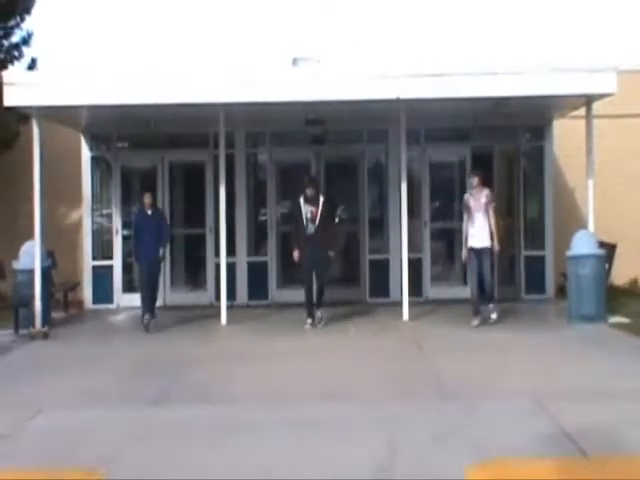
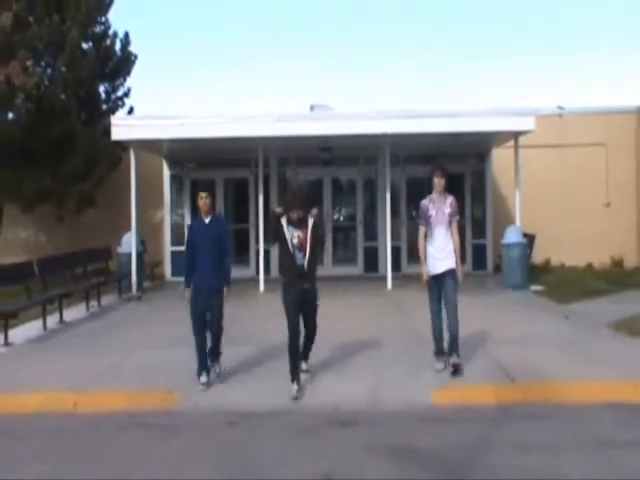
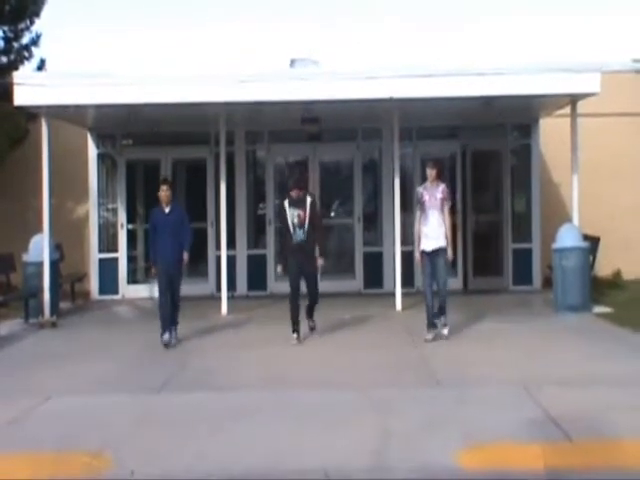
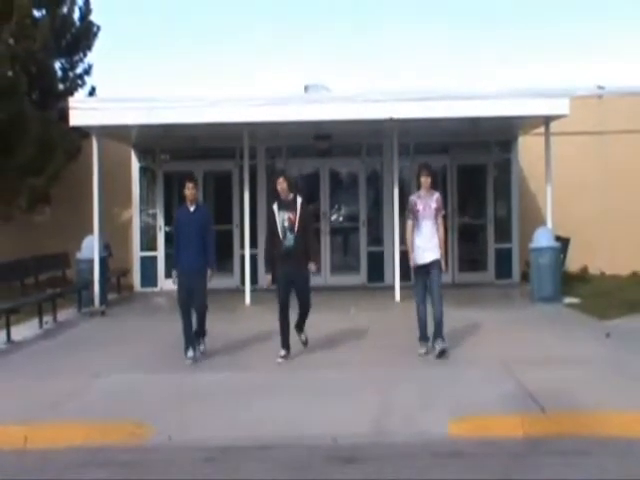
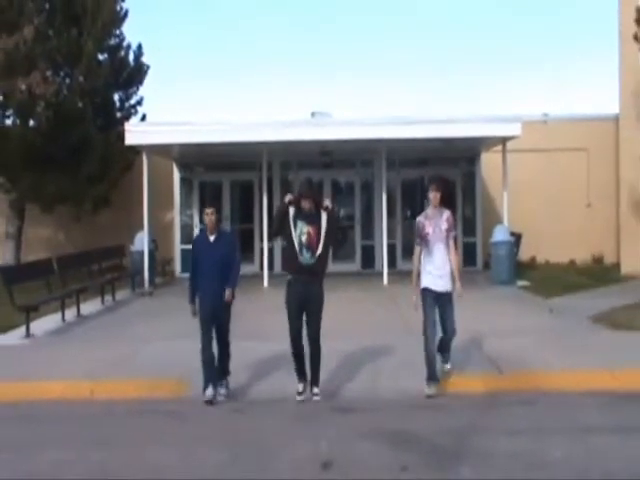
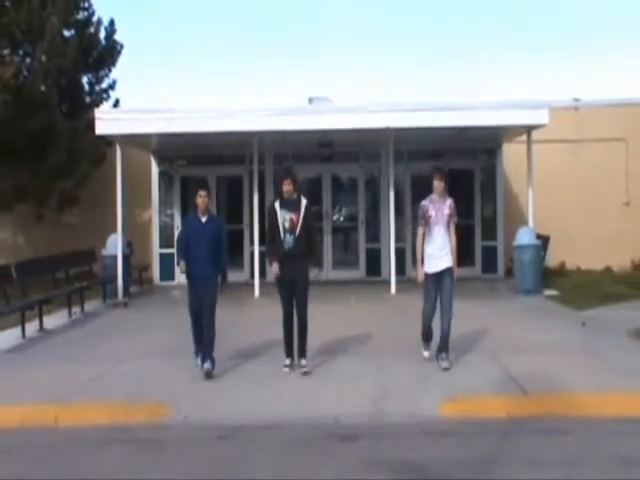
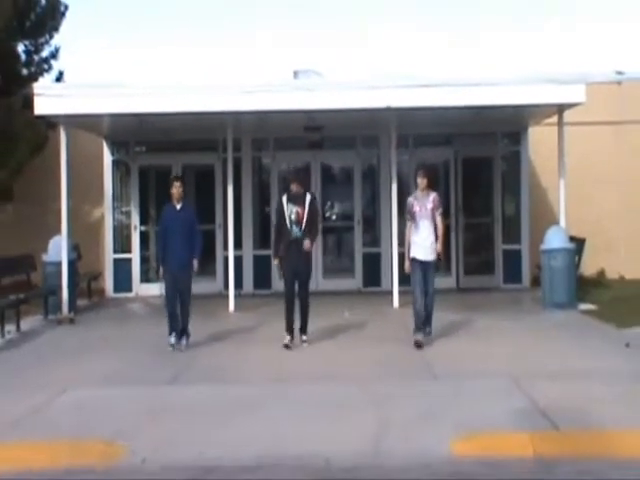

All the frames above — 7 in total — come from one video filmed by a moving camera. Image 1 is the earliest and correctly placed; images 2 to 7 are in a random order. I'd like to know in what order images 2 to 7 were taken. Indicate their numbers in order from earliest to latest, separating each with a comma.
3, 7, 4, 6, 2, 5
